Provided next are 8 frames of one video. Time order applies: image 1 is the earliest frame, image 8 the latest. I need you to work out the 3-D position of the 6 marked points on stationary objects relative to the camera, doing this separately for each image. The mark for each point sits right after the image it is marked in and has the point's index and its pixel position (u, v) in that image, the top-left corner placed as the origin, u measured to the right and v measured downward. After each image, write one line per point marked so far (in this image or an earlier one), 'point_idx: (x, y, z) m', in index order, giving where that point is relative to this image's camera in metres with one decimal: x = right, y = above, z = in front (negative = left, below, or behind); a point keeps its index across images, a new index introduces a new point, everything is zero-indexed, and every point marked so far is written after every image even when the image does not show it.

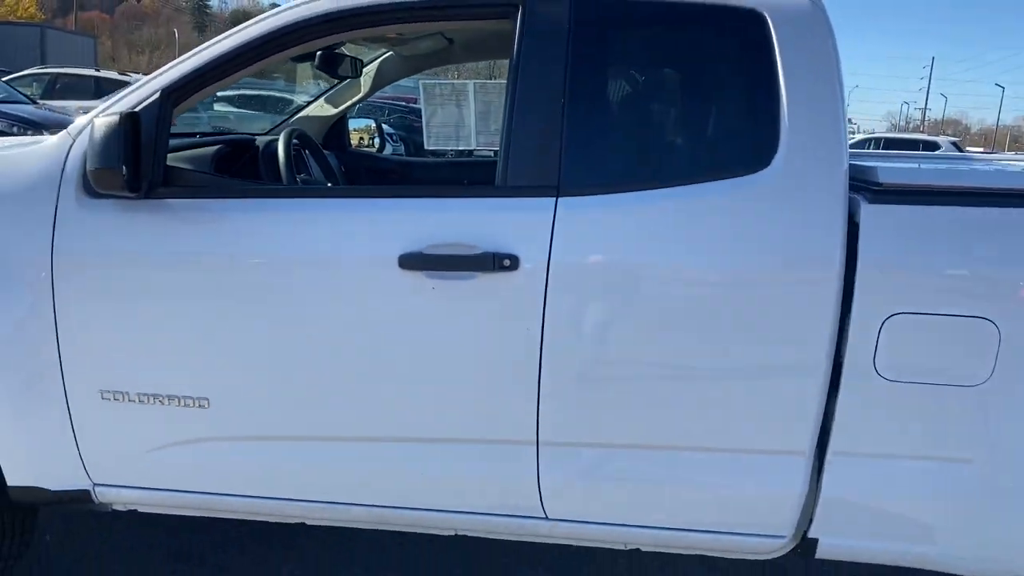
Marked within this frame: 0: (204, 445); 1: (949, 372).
0: (-0.8, -0.4, +2.5) m
1: (+1.1, -0.2, +2.2) m
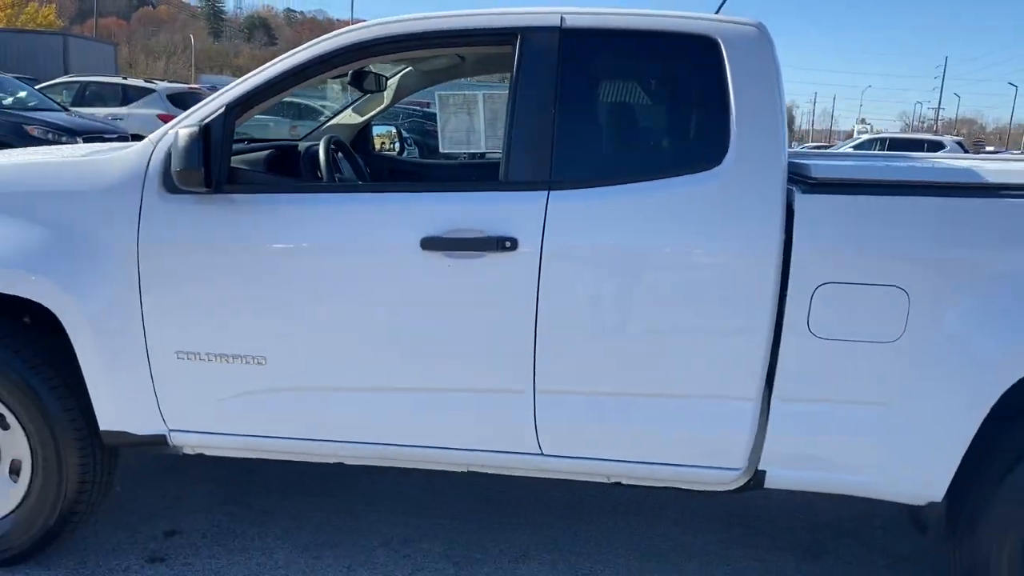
0: (-0.8, -0.4, +3.0) m
1: (+1.1, -0.1, +2.8) m
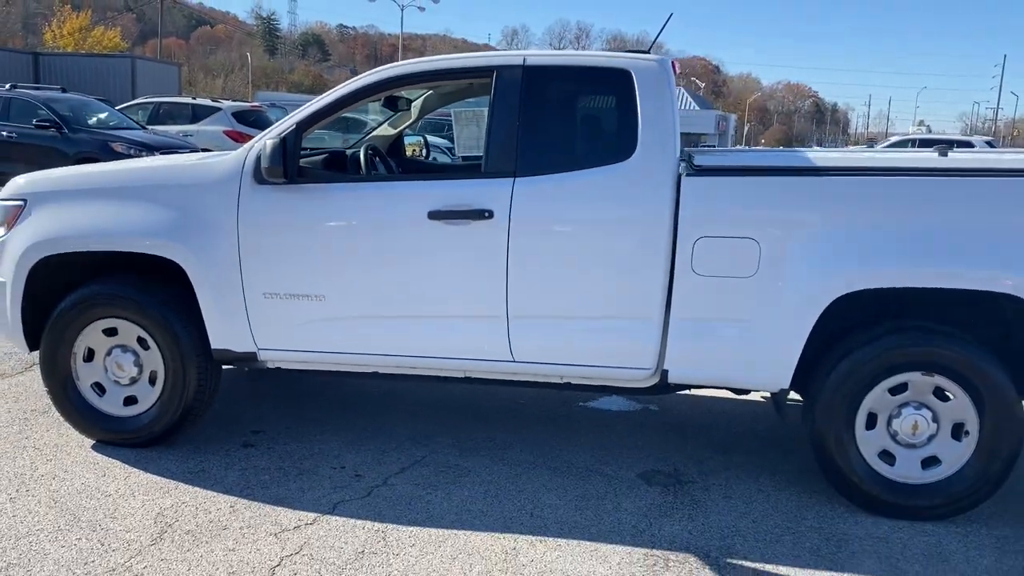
0: (-0.9, -0.2, +4.4) m
1: (+1.0, +0.1, +4.0) m
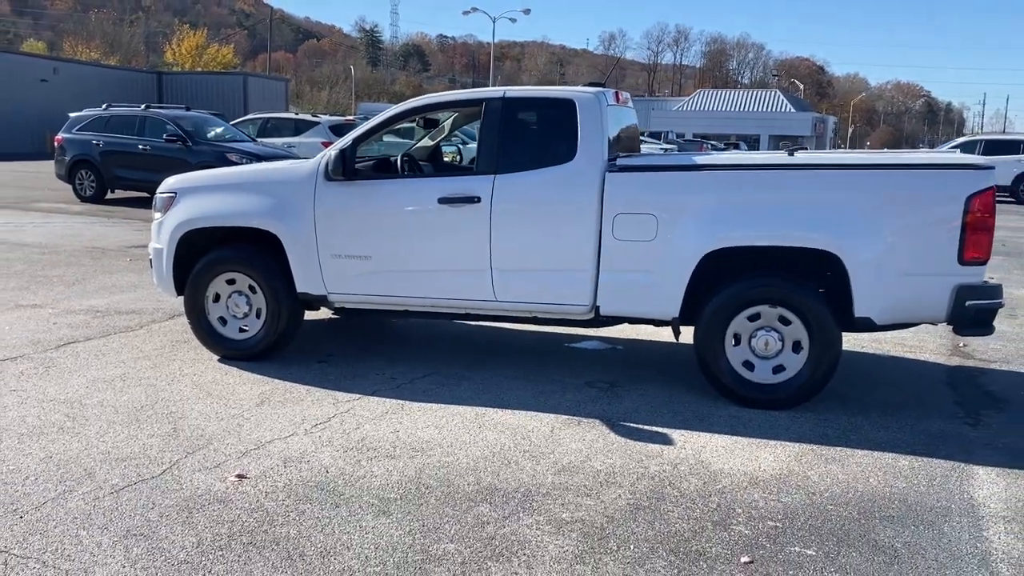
0: (-1.0, +0.1, +6.4) m
1: (+0.8, +0.3, +5.8) m
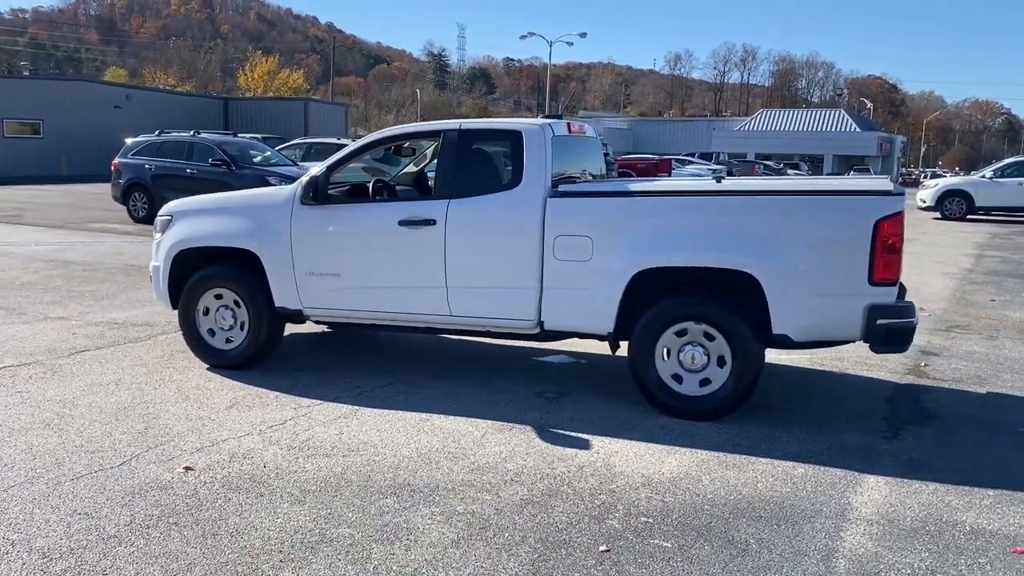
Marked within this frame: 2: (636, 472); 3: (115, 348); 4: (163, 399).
0: (-1.3, 0.0, +7.0) m
1: (+0.5, +0.2, +6.3) m
2: (+0.7, -1.0, +5.1) m
3: (-3.5, -0.5, +8.1) m
4: (-2.5, -0.8, +6.5) m
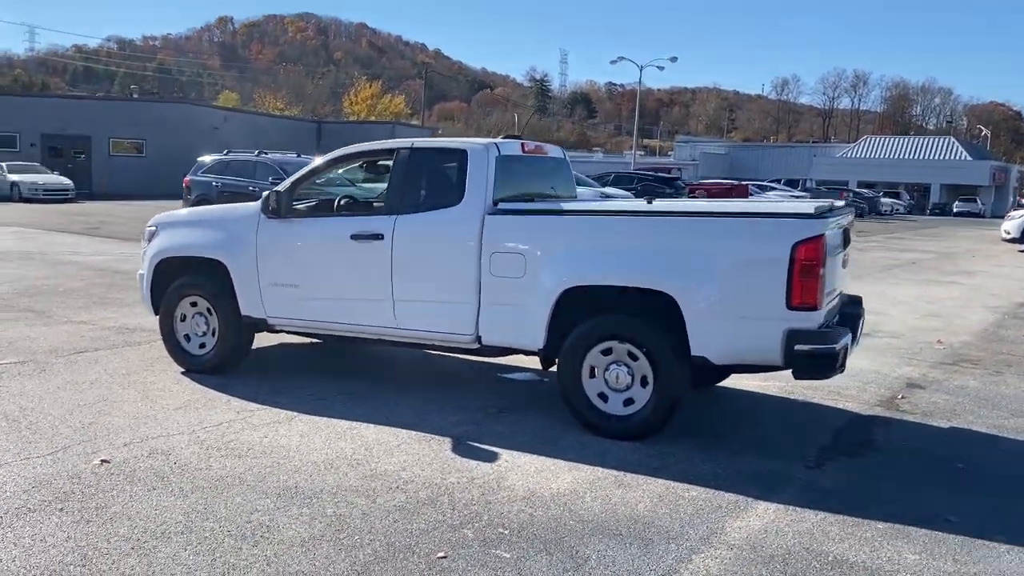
0: (-1.7, -0.1, +7.2) m
1: (0.0, +0.1, +6.4) m
2: (+0.1, -1.1, +5.1) m
3: (-3.8, -0.6, +8.6) m
4: (-3.0, -0.8, +6.9) m
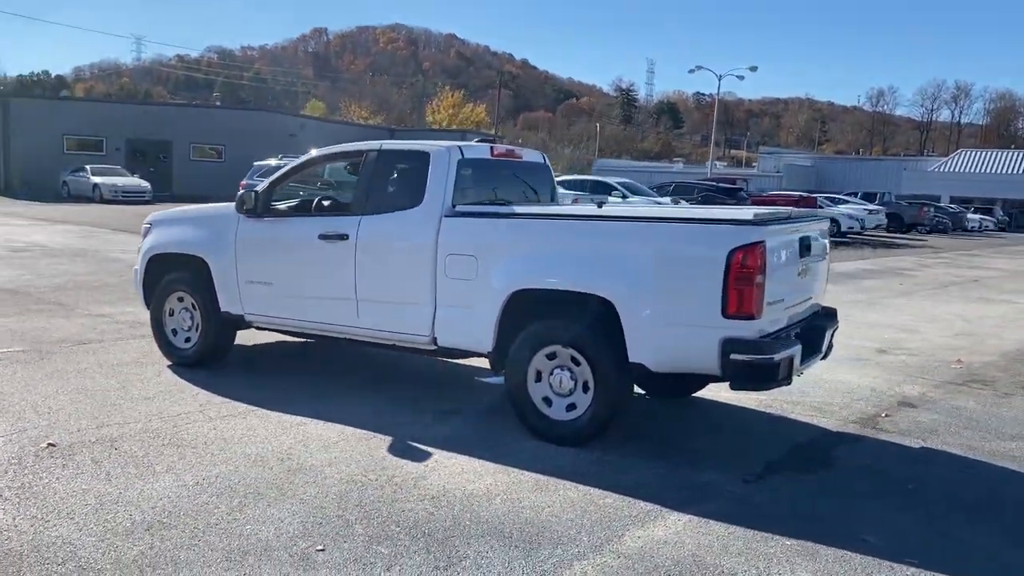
0: (-2.0, -0.1, +7.4) m
1: (-0.3, +0.1, +6.4) m
2: (-0.4, -1.1, +5.1) m
3: (-3.9, -0.5, +8.9) m
4: (-3.3, -0.8, +7.1) m
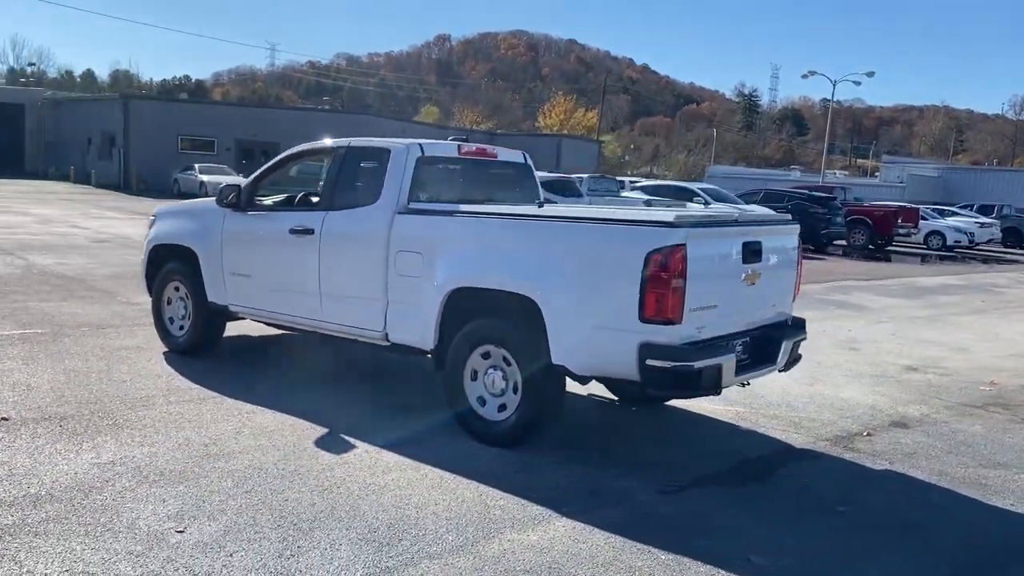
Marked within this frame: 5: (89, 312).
0: (-2.2, 0.0, +7.6) m
1: (-0.7, +0.1, +6.4) m
2: (-1.0, -1.1, +5.2) m
3: (-4.0, -0.4, +9.4) m
4: (-3.5, -0.7, +7.5) m
5: (-4.8, -0.3, +10.2) m
